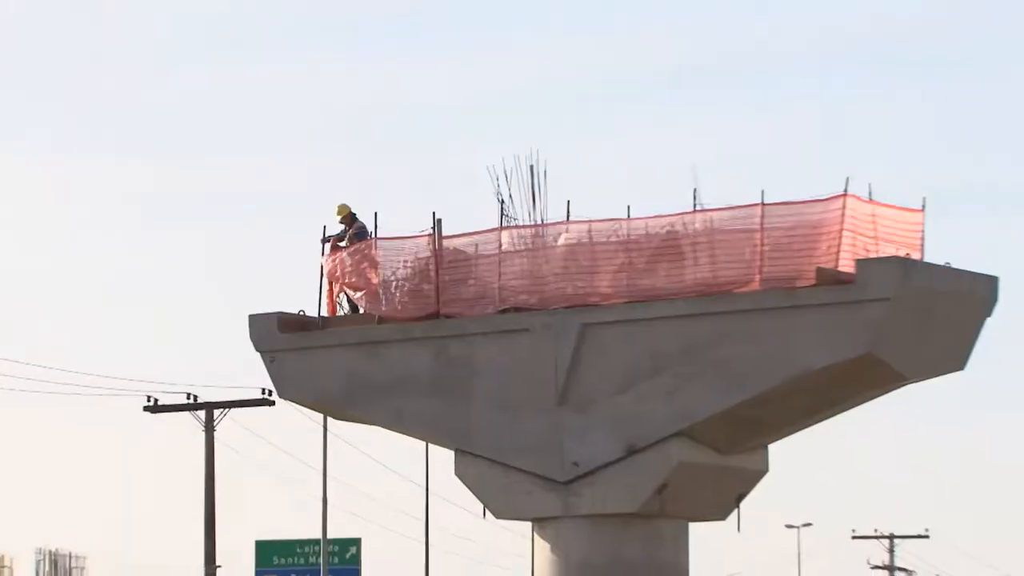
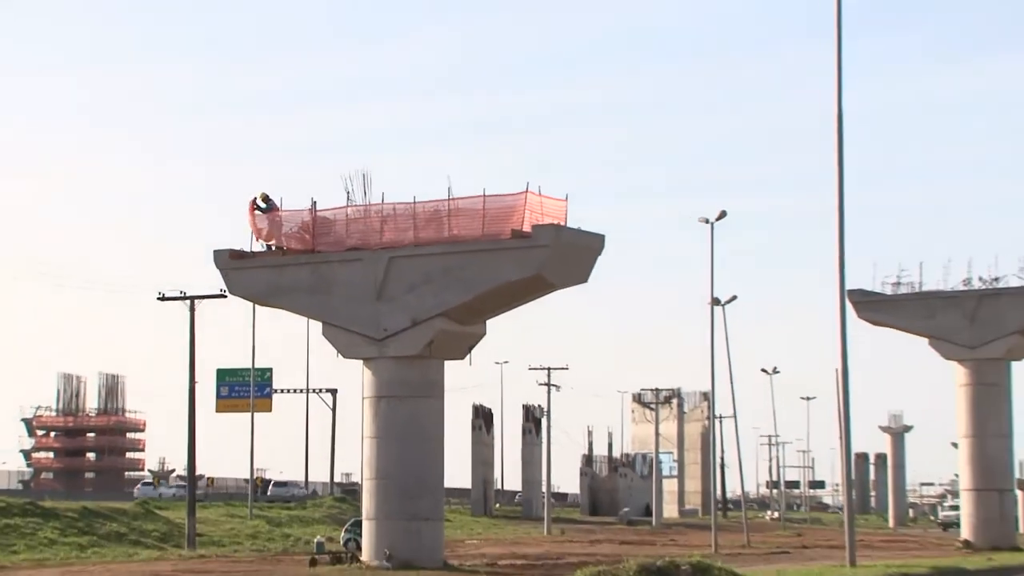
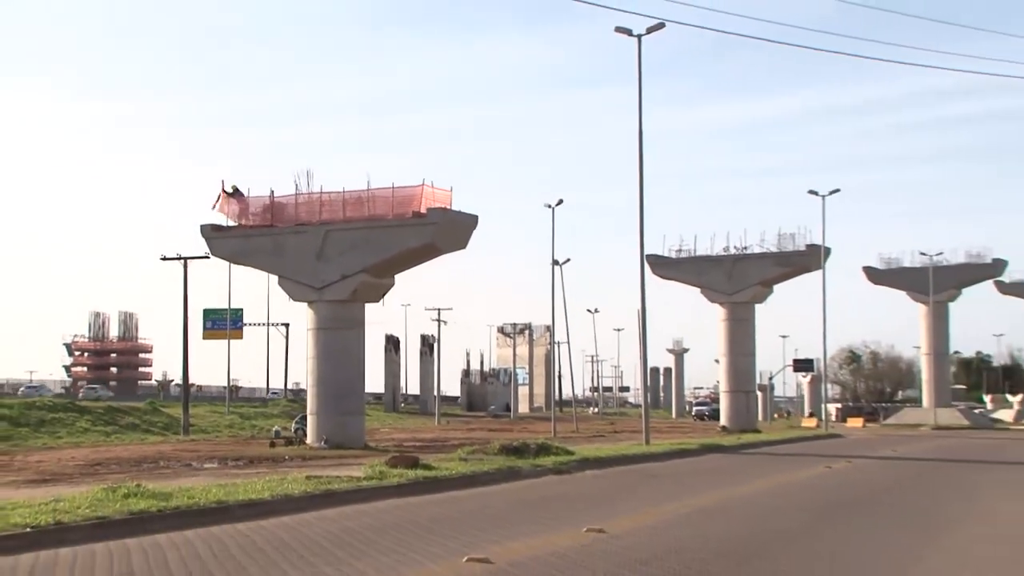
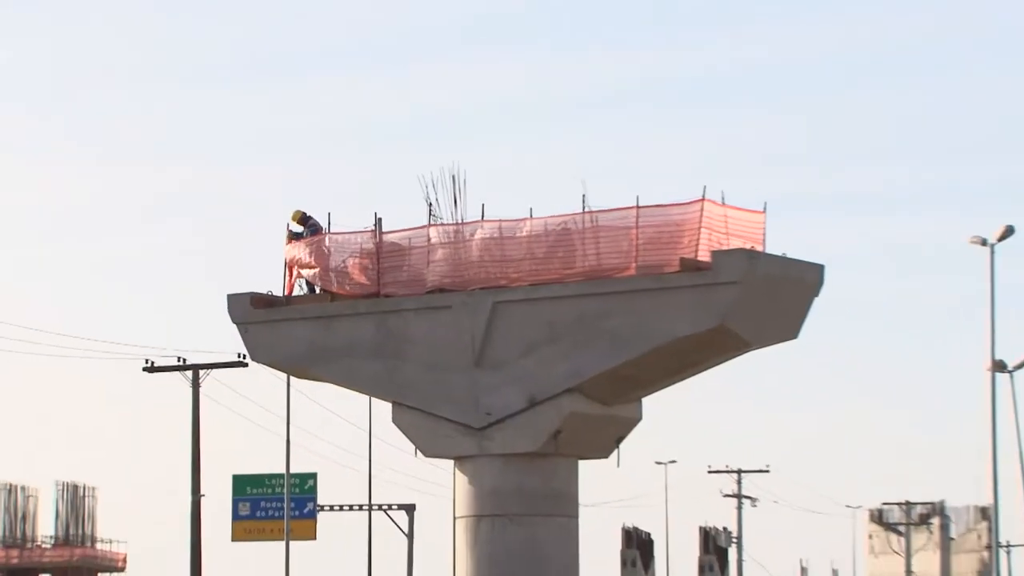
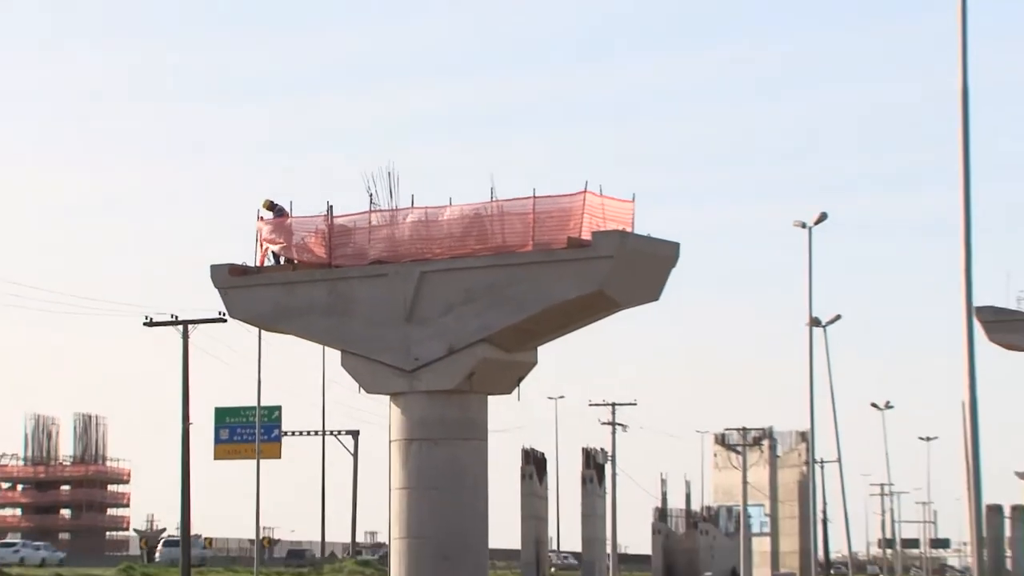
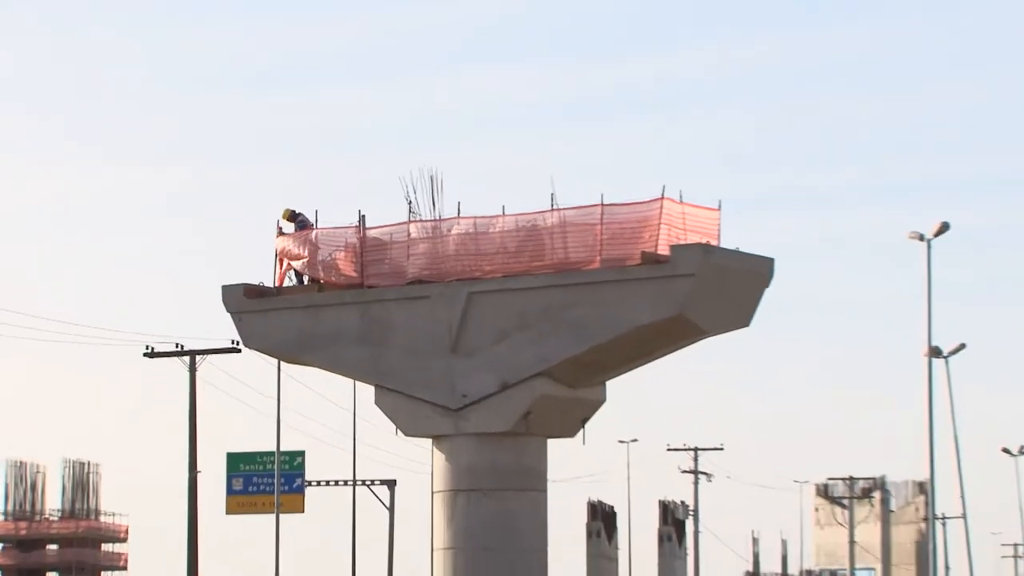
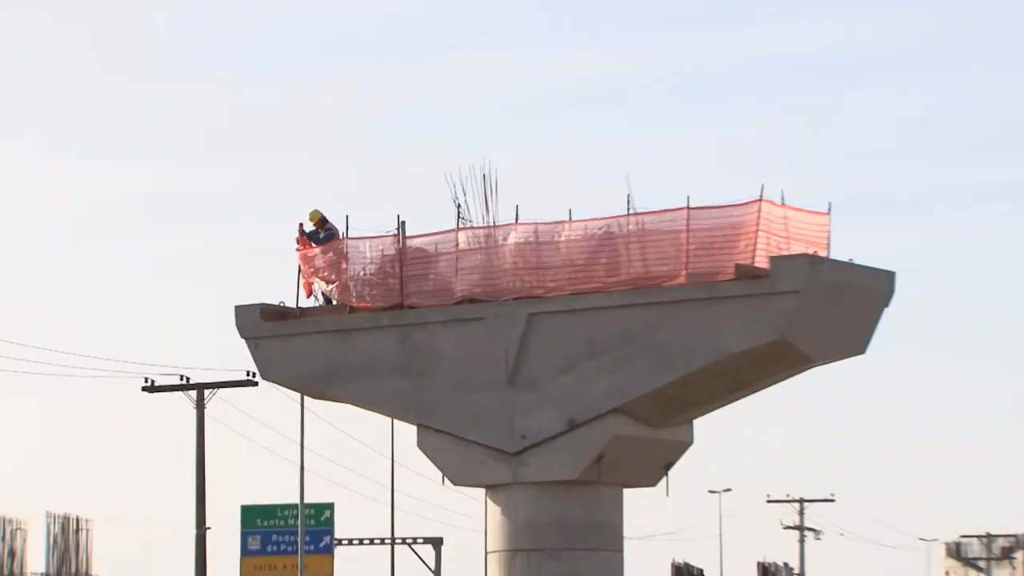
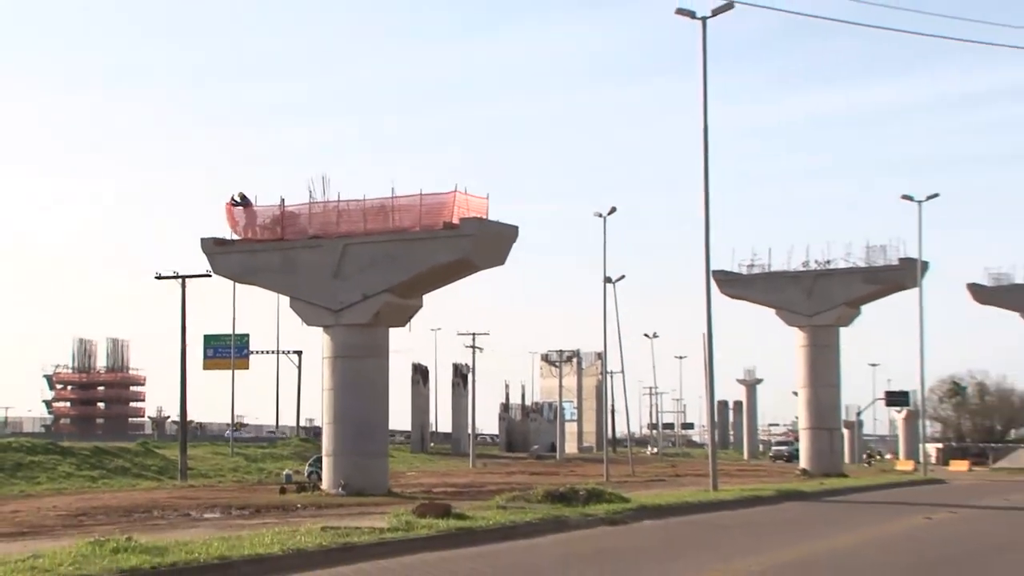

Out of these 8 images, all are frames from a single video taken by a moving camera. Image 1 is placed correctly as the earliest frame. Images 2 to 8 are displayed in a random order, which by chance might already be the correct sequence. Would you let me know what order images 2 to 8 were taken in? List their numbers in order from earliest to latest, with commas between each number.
7, 4, 6, 5, 2, 8, 3
